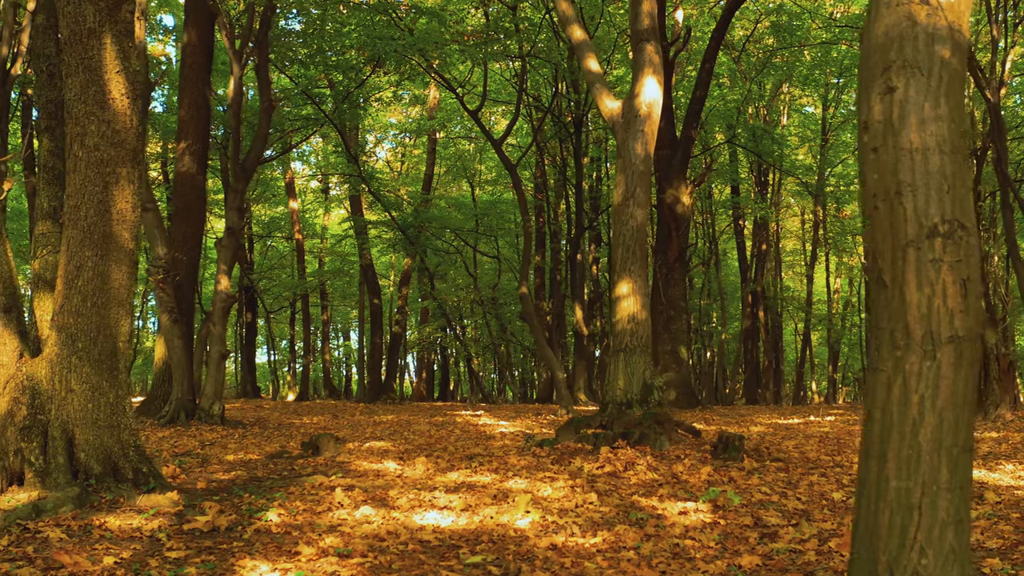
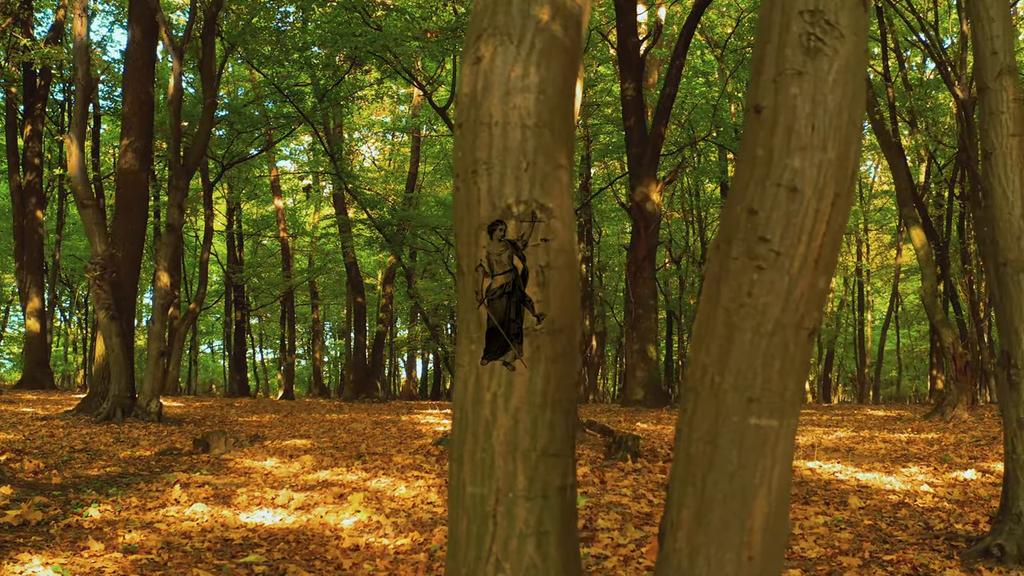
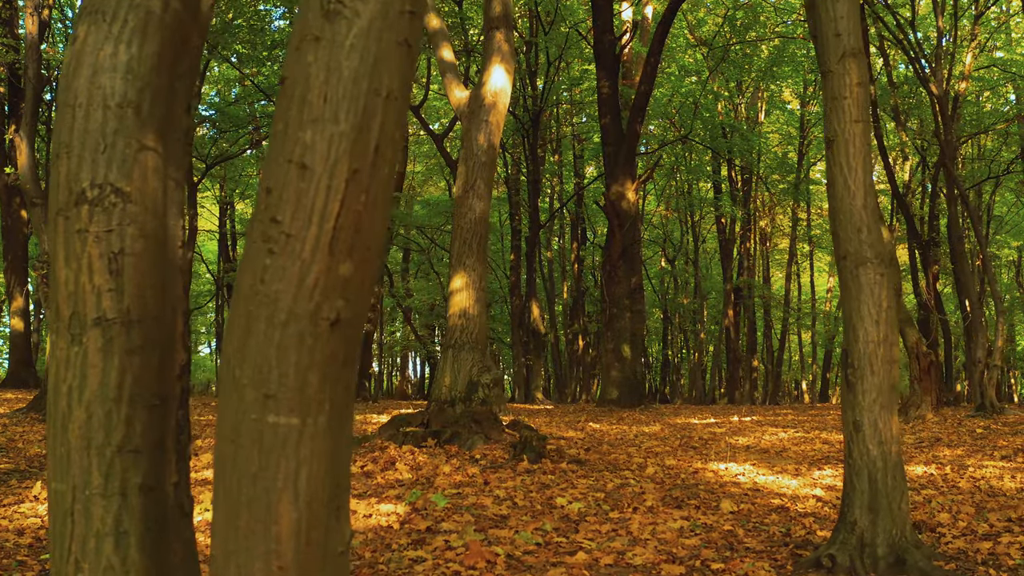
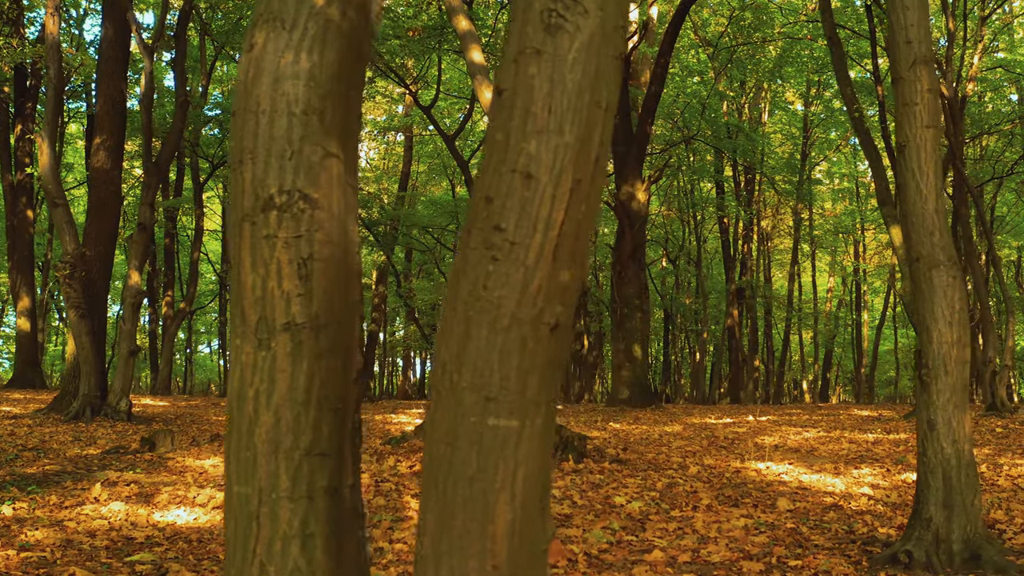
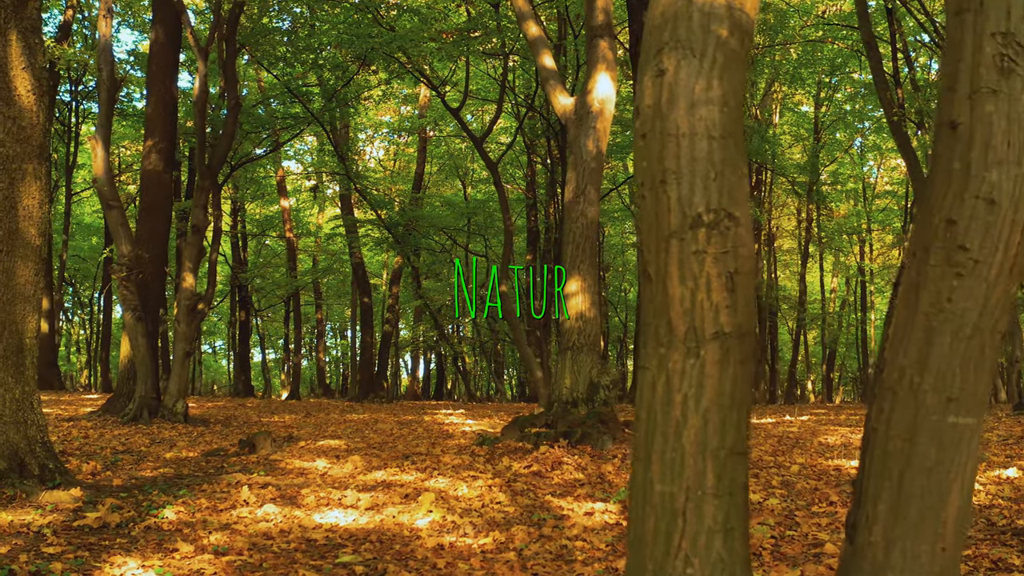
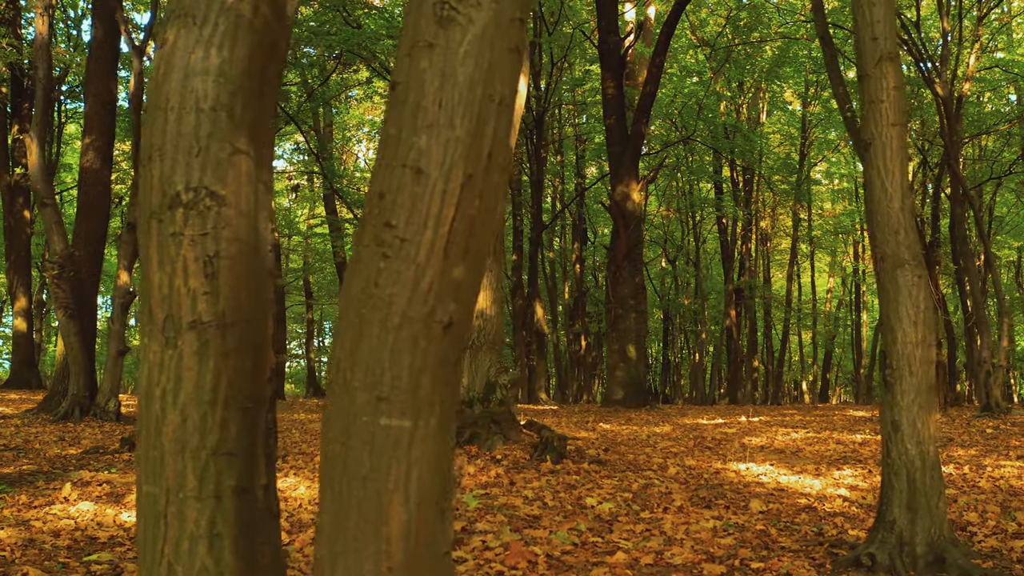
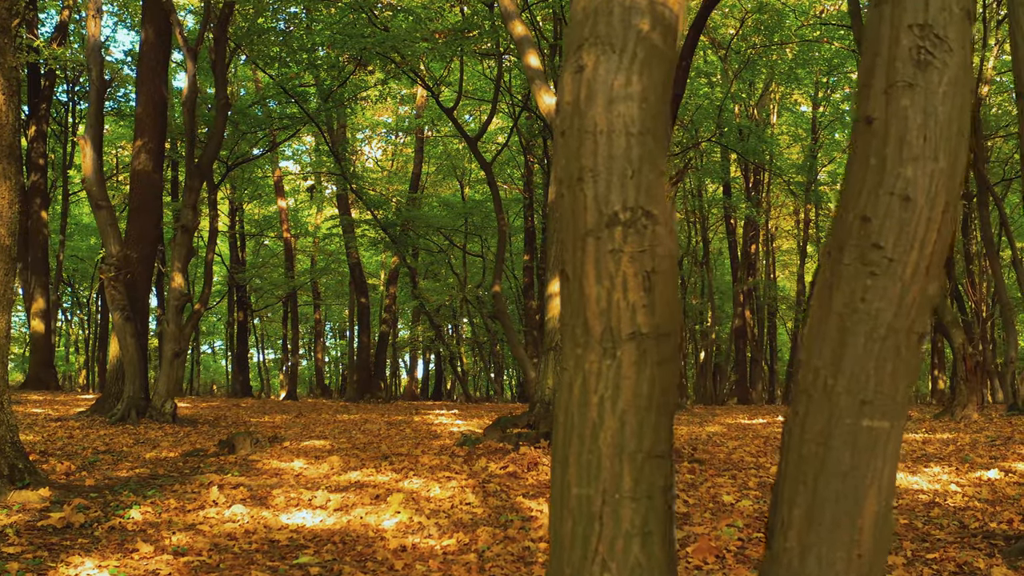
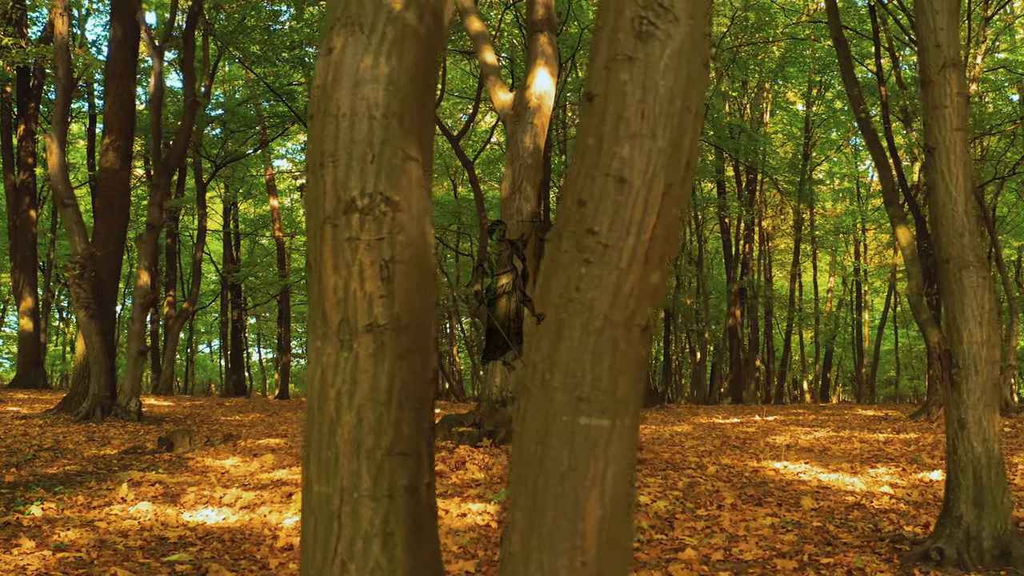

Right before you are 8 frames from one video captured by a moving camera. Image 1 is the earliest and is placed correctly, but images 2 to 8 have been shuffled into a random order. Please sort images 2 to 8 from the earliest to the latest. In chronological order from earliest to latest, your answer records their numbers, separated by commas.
5, 7, 2, 8, 4, 6, 3
